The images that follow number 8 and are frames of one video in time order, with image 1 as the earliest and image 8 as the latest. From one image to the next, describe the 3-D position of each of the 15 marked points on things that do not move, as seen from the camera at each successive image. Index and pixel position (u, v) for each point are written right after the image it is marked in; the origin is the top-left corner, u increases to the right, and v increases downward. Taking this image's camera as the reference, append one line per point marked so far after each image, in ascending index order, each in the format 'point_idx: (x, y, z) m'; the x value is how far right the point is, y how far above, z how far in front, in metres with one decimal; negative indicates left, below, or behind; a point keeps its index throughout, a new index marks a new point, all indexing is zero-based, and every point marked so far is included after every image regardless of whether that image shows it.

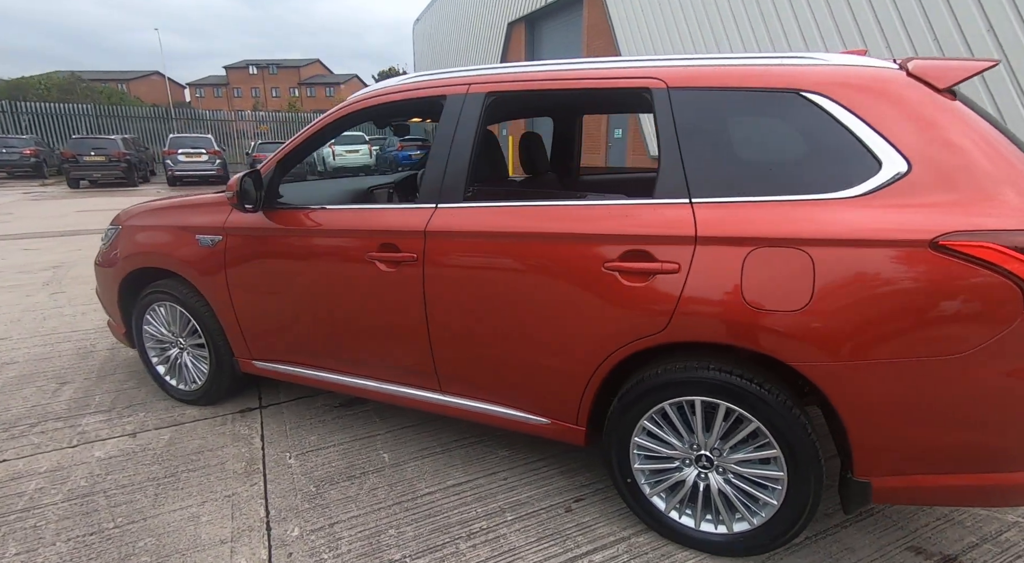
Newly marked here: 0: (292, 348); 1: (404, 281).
0: (-1.2, -0.3, +2.8) m
1: (-0.5, 0.0, +2.4) m
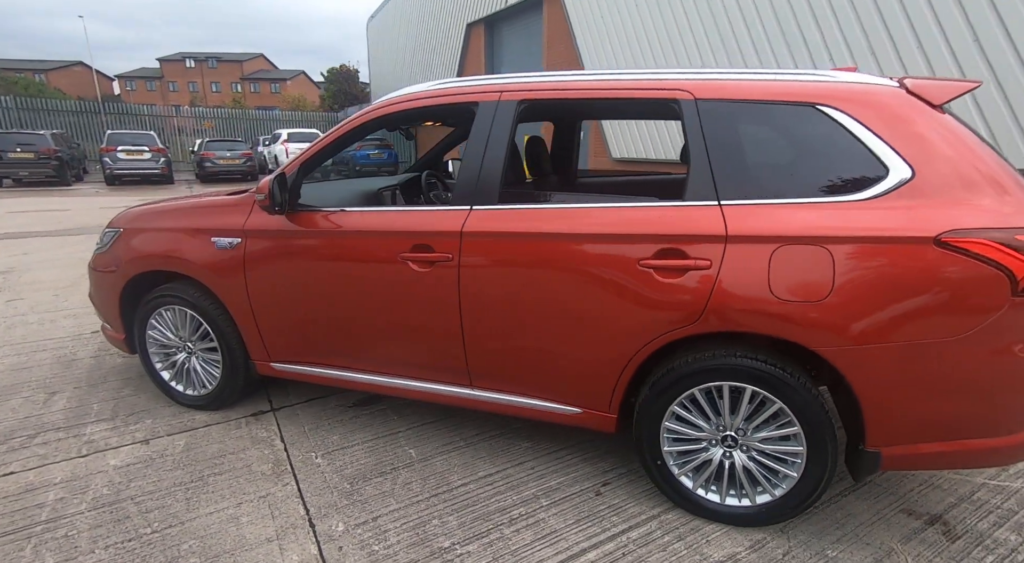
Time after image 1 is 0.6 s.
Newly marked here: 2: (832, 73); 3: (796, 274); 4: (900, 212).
0: (-1.1, -0.4, +2.8) m
1: (-0.3, 0.0, +2.5) m
2: (+1.4, +0.9, +2.2) m
3: (+1.0, 0.0, +2.0) m
4: (+1.4, +0.2, +1.9) m
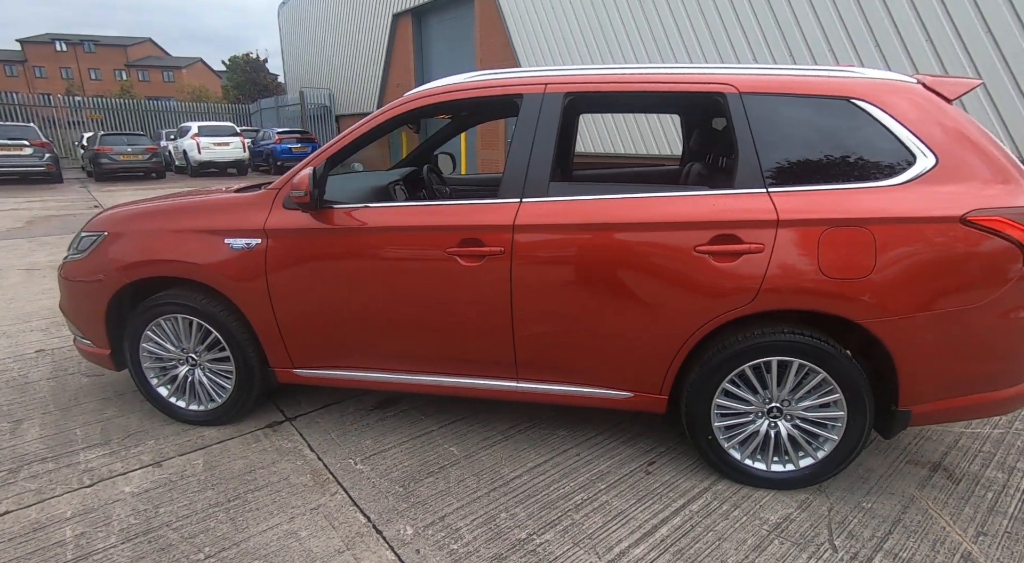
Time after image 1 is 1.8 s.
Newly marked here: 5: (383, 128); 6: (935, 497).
0: (-0.9, -0.4, +2.7) m
1: (-0.1, 0.0, +2.4) m
2: (+1.6, +1.0, +2.4) m
3: (+1.3, +0.1, +2.2) m
4: (+1.7, +0.3, +2.1) m
5: (-0.6, +0.7, +2.6) m
6: (+1.9, -1.0, +2.4) m
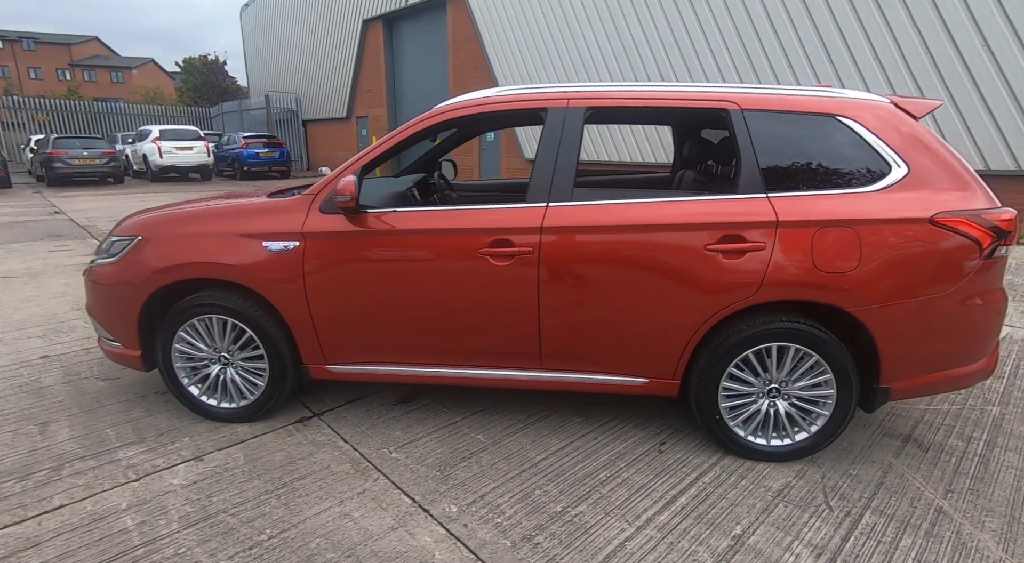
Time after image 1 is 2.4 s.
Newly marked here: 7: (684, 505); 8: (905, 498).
0: (-0.8, -0.4, +2.9) m
1: (0.0, 0.0, +2.7) m
2: (+1.7, +1.0, +2.8) m
3: (+1.5, +0.1, +2.5) m
4: (+1.8, +0.4, +2.5) m
5: (-0.5, +0.7, +2.8) m
6: (+2.0, -0.9, +2.8) m
7: (+0.8, -1.0, +2.4) m
8: (+1.8, -1.0, +2.5) m
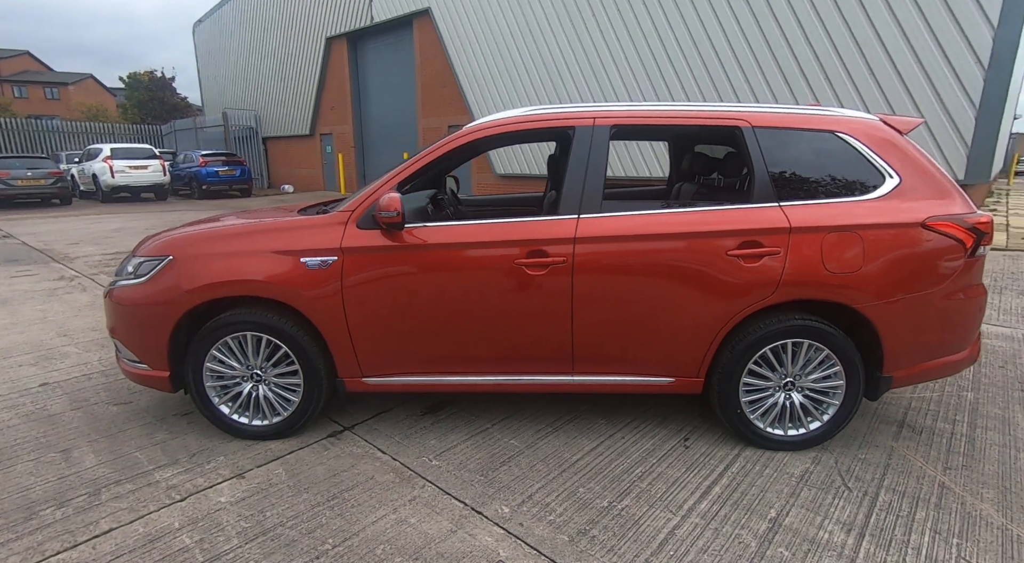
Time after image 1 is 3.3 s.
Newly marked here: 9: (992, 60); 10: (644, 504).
0: (-0.6, -0.4, +3.0) m
1: (+0.2, 0.0, +2.8) m
2: (+1.8, +1.0, +3.1) m
3: (+1.6, +0.1, +2.7) m
4: (+2.0, +0.4, +2.8) m
5: (-0.3, +0.7, +3.0) m
6: (+2.2, -0.9, +3.0) m
7: (+1.0, -1.0, +2.6) m
8: (+2.0, -1.0, +2.8) m
9: (+6.3, +2.9, +7.2) m
10: (+0.6, -1.0, +2.5) m
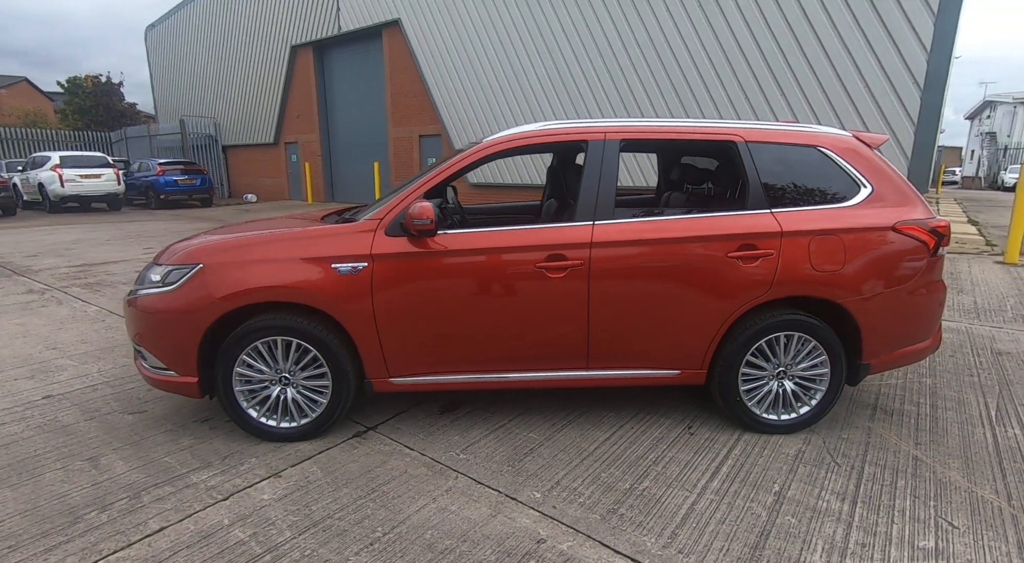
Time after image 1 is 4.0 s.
0: (-0.5, -0.5, +3.1) m
1: (+0.3, 0.0, +3.0) m
2: (+1.9, +1.0, +3.4) m
3: (+1.8, +0.2, +3.1) m
4: (+2.1, +0.4, +3.1) m
5: (-0.2, +0.7, +3.1) m
6: (+2.3, -0.9, +3.4) m
7: (+1.1, -1.0, +2.9) m
8: (+2.2, -1.0, +3.1) m
9: (+6.0, +2.9, +7.9) m
10: (+0.8, -1.0, +2.8) m
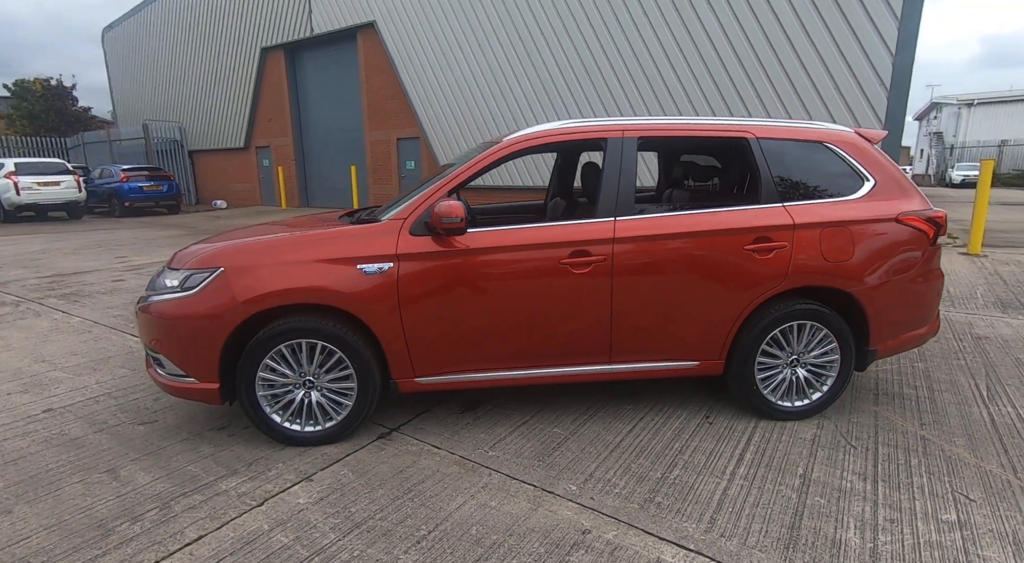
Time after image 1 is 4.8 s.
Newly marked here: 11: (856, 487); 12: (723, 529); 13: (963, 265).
0: (-0.3, -0.4, +3.1) m
1: (+0.4, 0.0, +3.1) m
2: (+2.0, +1.0, +3.6) m
3: (+1.9, +0.2, +3.2) m
4: (+2.2, +0.5, +3.3) m
5: (-0.1, +0.7, +3.2) m
6: (+2.5, -0.8, +3.6) m
7: (+1.3, -1.0, +3.0) m
8: (+2.3, -0.9, +3.2) m
9: (+5.8, +3.1, +8.3) m
10: (+0.9, -1.0, +2.8) m
11: (+1.7, -1.0, +2.7) m
12: (+0.9, -1.1, +2.4) m
13: (+6.8, +0.2, +8.2) m
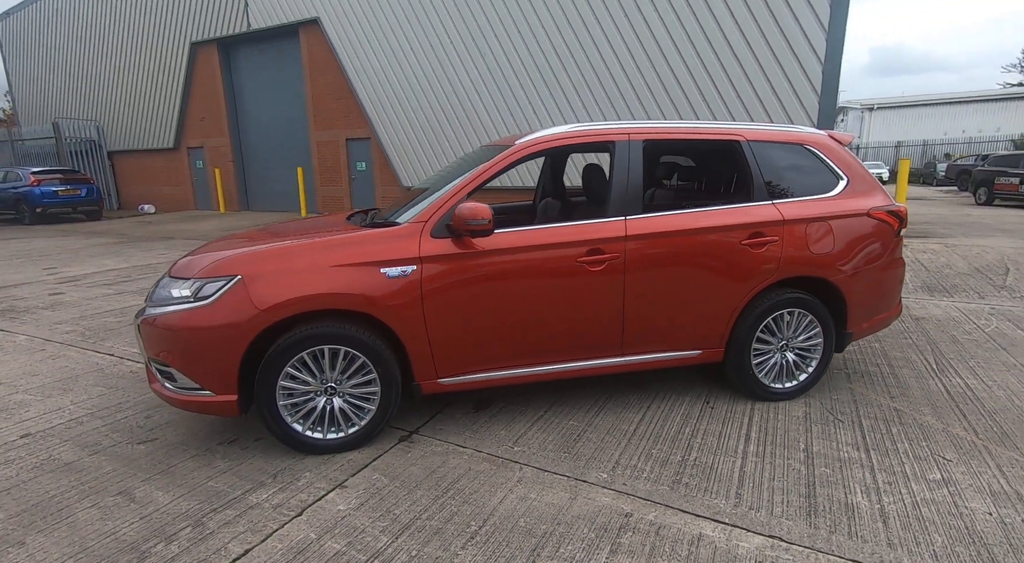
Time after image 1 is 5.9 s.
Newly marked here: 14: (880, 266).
0: (-0.2, -0.4, +3.2) m
1: (+0.5, 0.0, +3.2) m
2: (+2.0, +1.1, +3.9) m
3: (+1.9, +0.3, +3.5) m
4: (+2.2, +0.5, +3.6) m
5: (0.0, +0.7, +3.2) m
6: (+2.5, -0.8, +3.9) m
7: (+1.4, -0.9, +3.2) m
8: (+2.4, -0.8, +3.6) m
9: (+5.2, +3.2, +9.0) m
10: (+1.1, -1.0, +3.0) m
11: (+1.9, -1.0, +3.0) m
12: (+1.1, -1.1, +2.6) m
13: (+6.3, +0.5, +9.0) m
14: (+2.5, +0.1, +3.7) m
